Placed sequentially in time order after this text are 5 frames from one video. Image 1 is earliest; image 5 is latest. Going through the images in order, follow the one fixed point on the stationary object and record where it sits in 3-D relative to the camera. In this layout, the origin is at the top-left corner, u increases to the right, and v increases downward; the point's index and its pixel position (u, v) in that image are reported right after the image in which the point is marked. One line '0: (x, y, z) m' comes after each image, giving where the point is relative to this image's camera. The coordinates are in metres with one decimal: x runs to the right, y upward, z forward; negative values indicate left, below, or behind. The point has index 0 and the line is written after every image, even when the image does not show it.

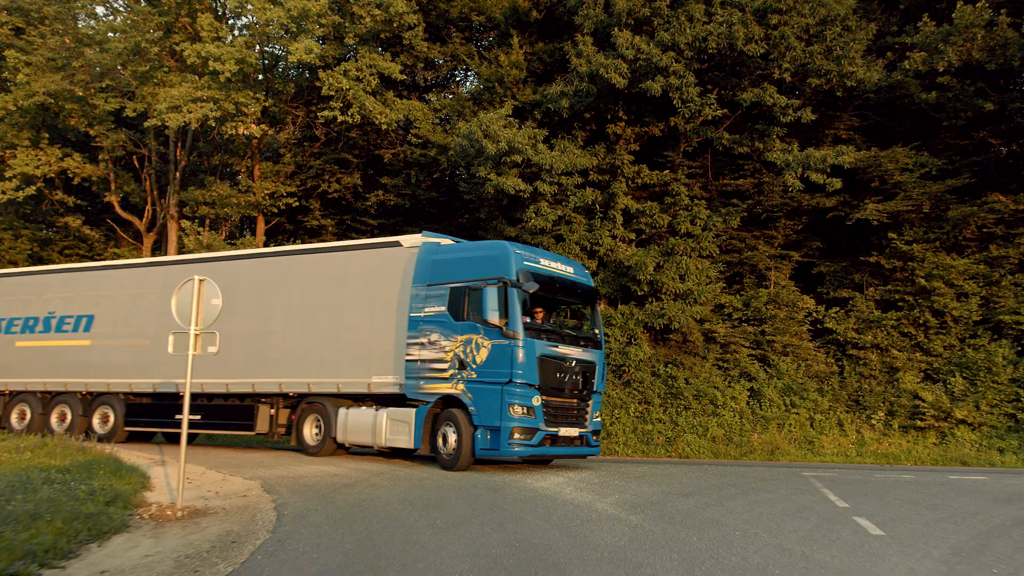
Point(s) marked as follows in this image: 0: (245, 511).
0: (-2.4, -2.0, +7.8) m
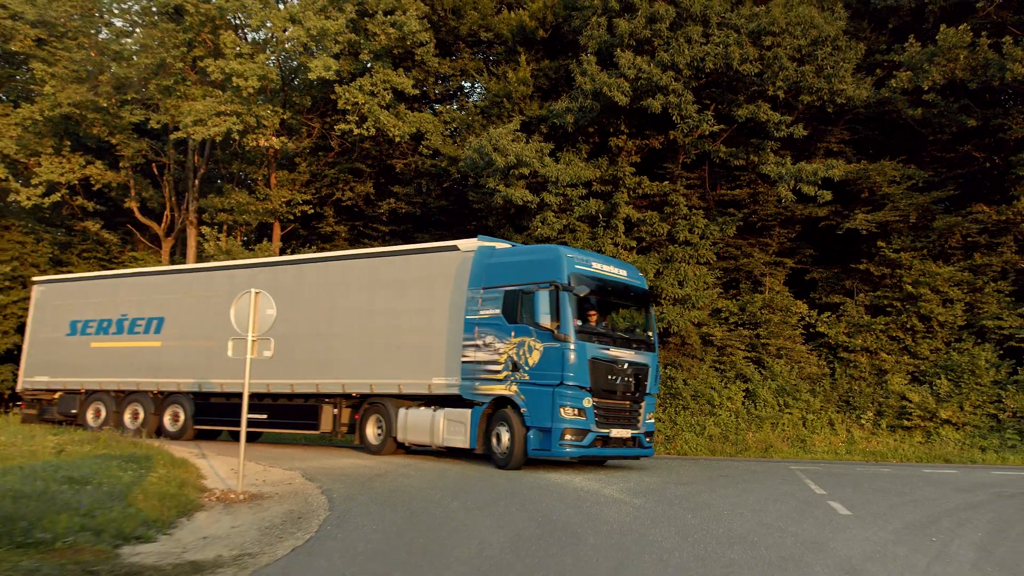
0: (-2.2, -2.1, +8.9) m
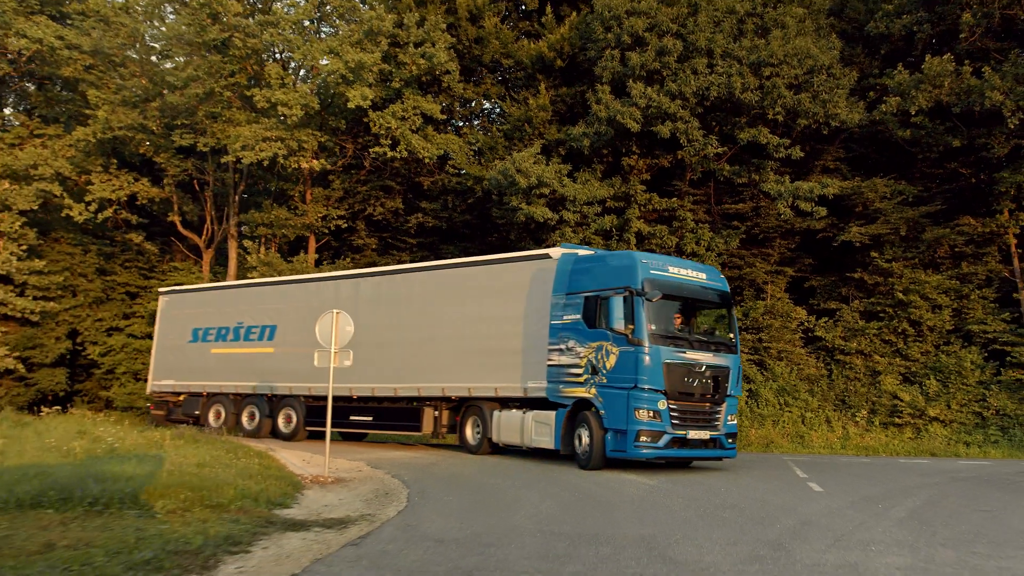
0: (-1.7, -2.3, +10.9) m
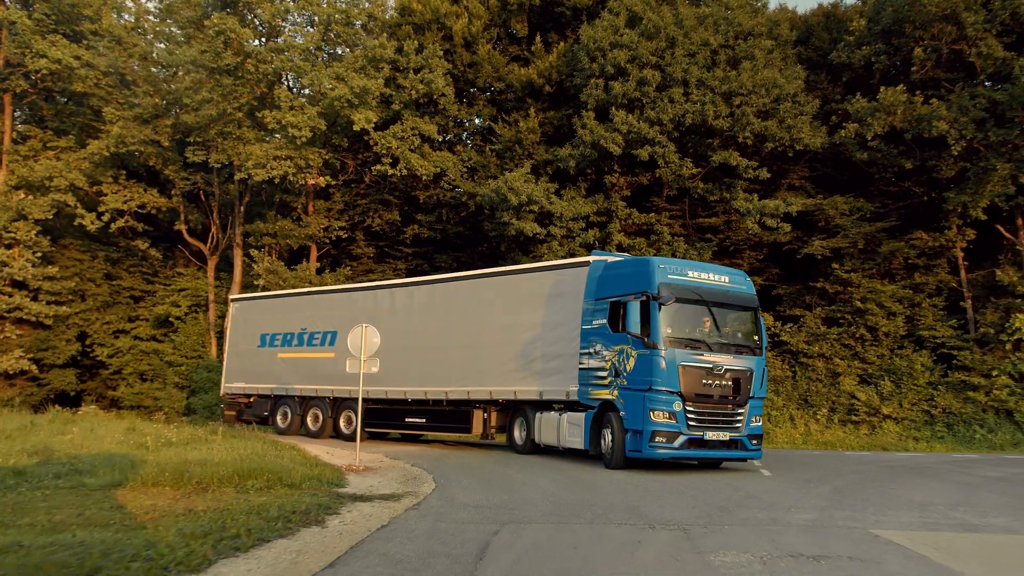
0: (-1.7, -2.6, +13.0) m
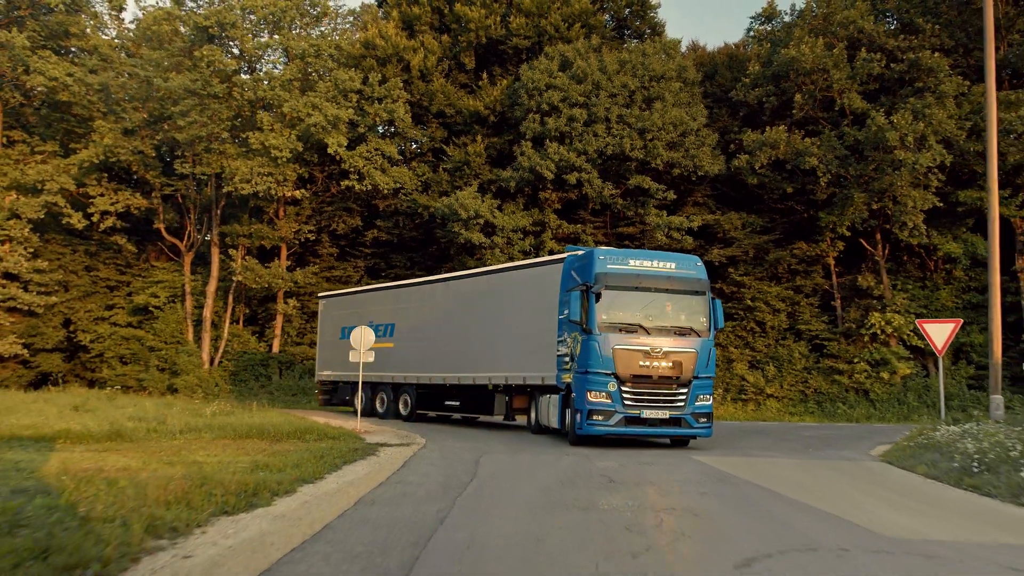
0: (-2.5, -2.8, +17.7) m
